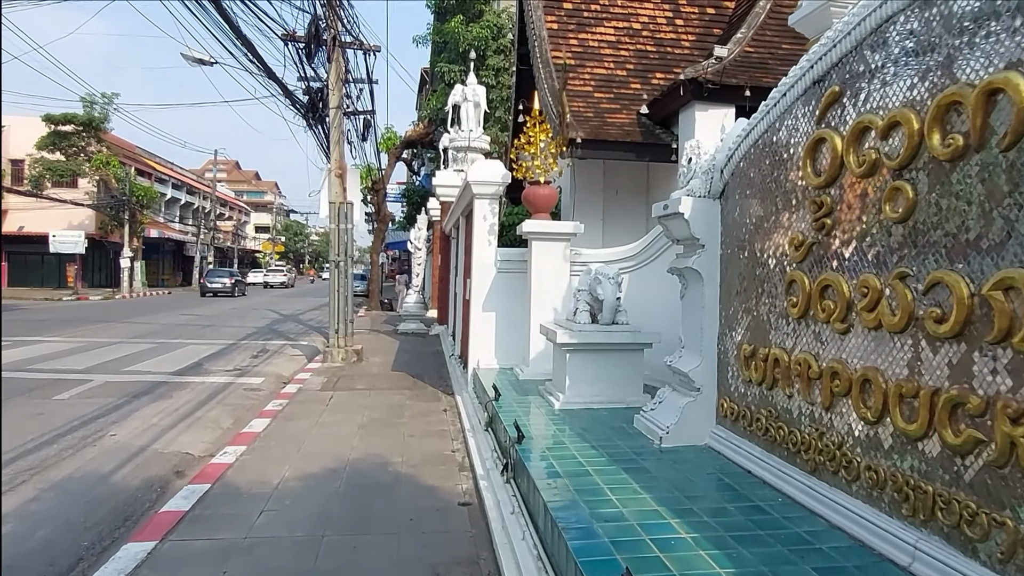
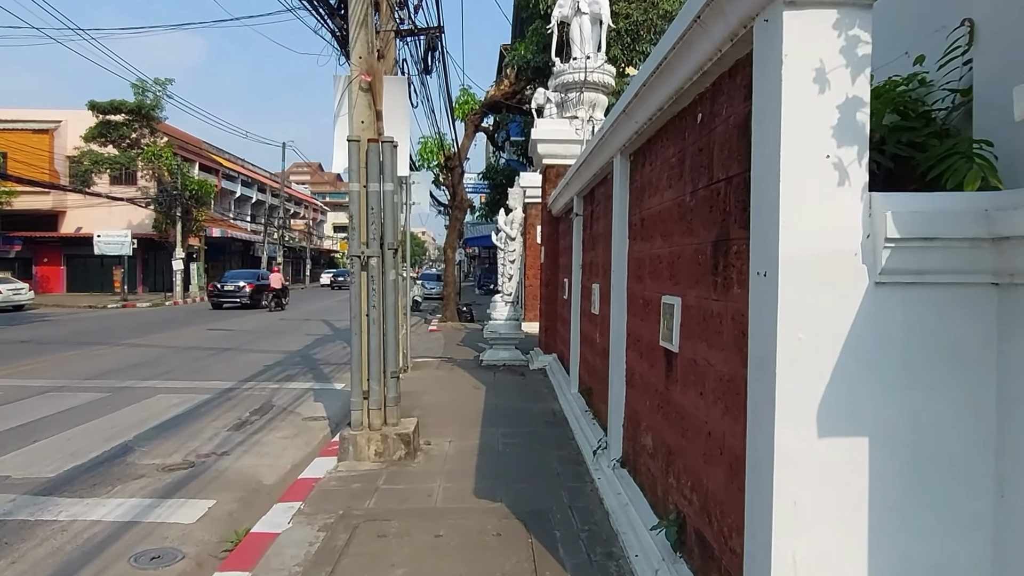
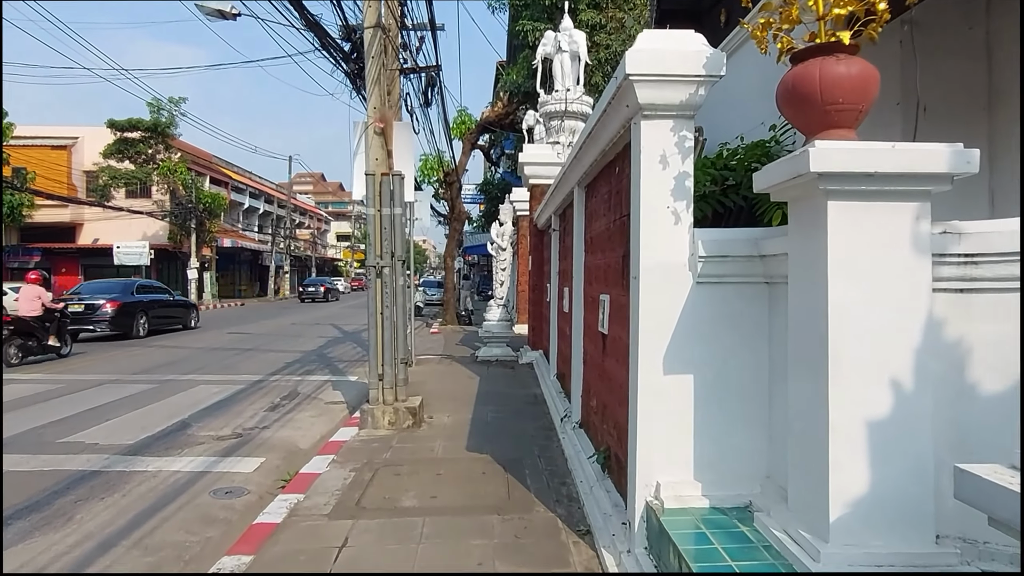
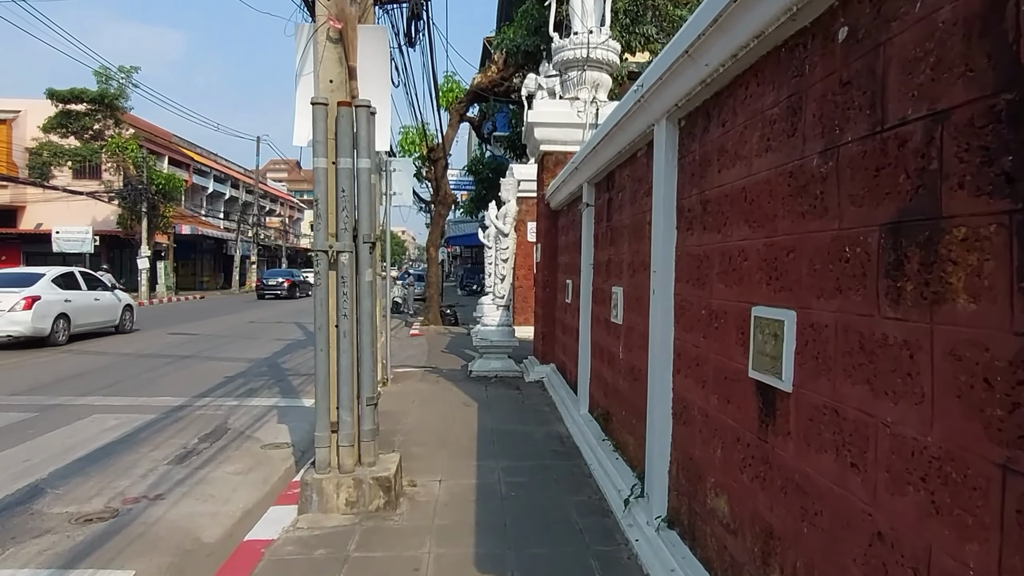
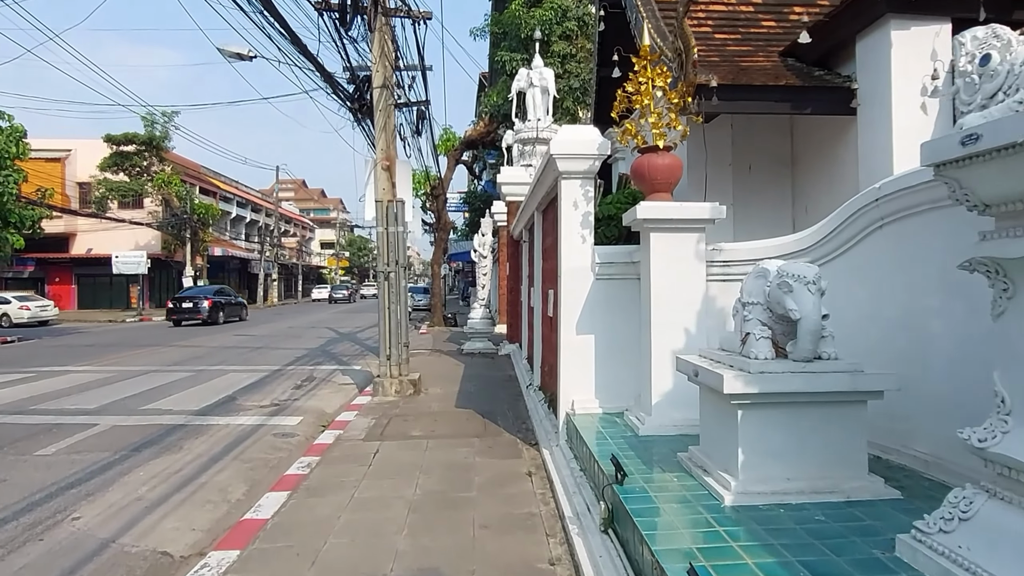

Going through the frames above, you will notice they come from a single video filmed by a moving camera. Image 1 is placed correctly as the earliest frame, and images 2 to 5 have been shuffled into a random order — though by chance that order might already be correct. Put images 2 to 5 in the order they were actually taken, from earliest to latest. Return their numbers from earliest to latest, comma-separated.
5, 3, 2, 4
